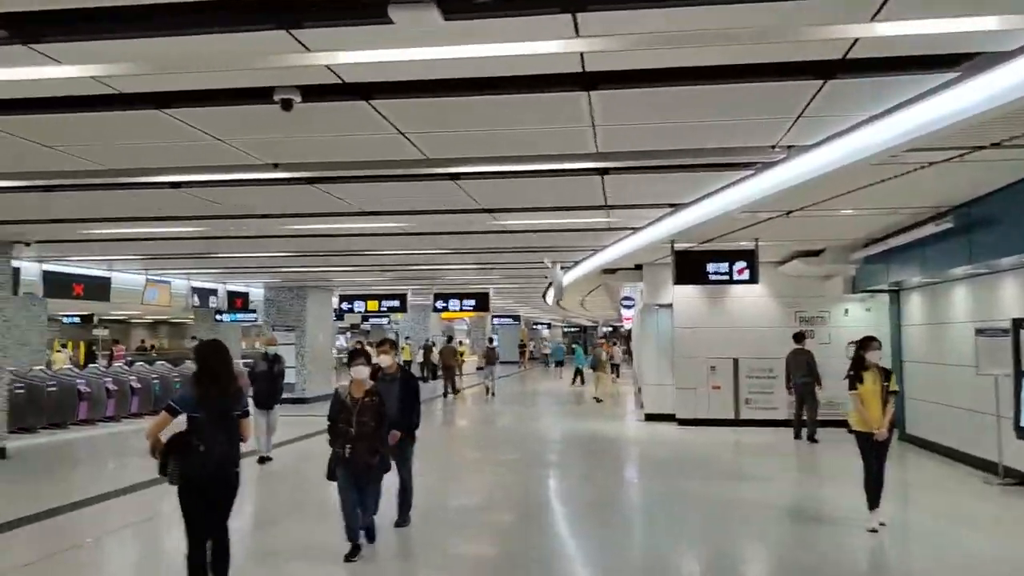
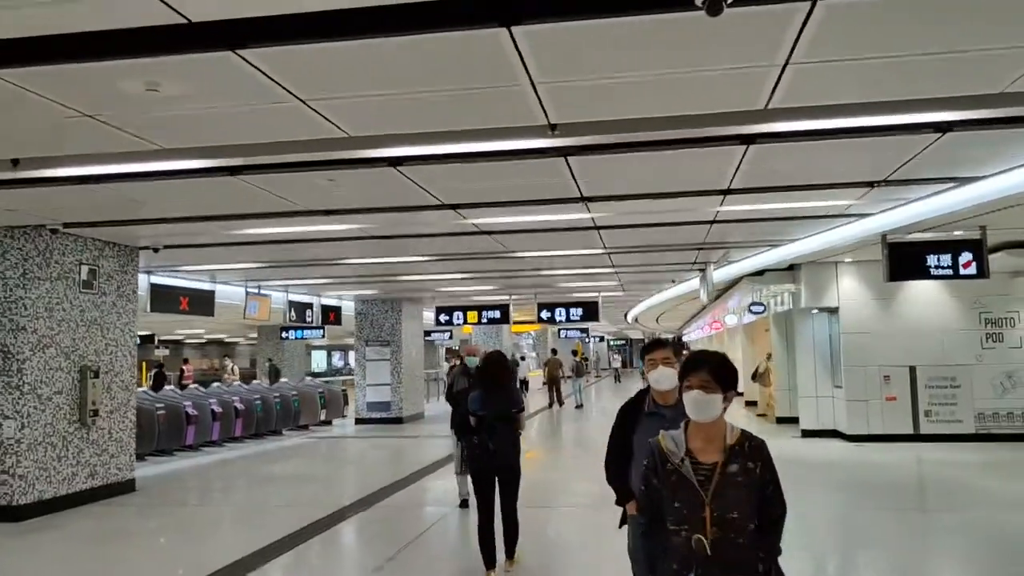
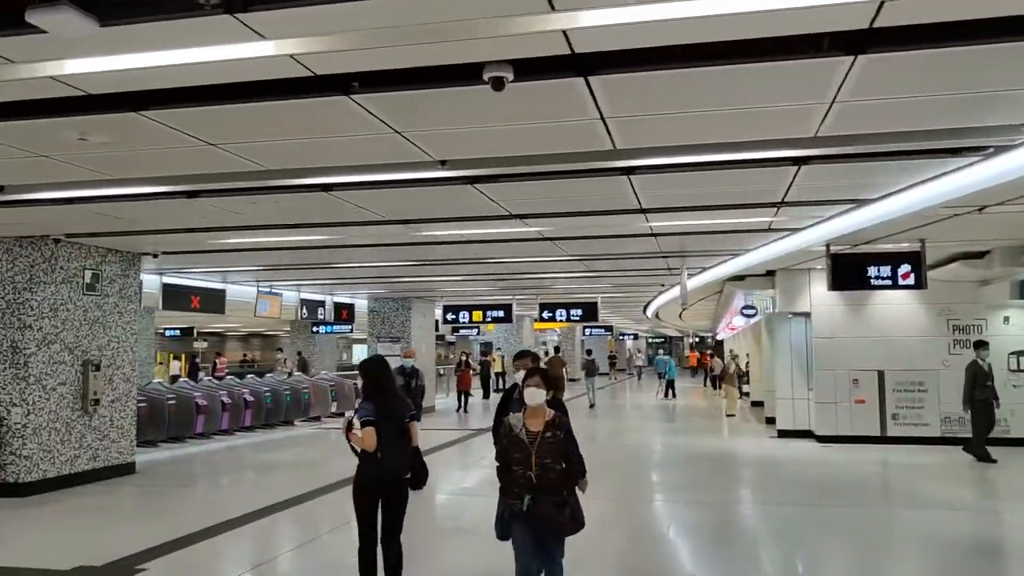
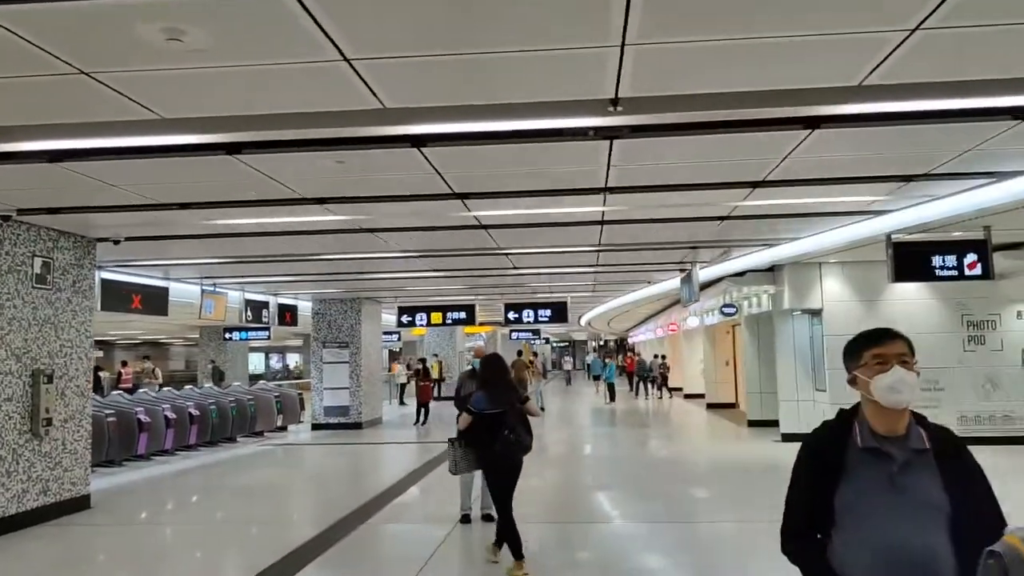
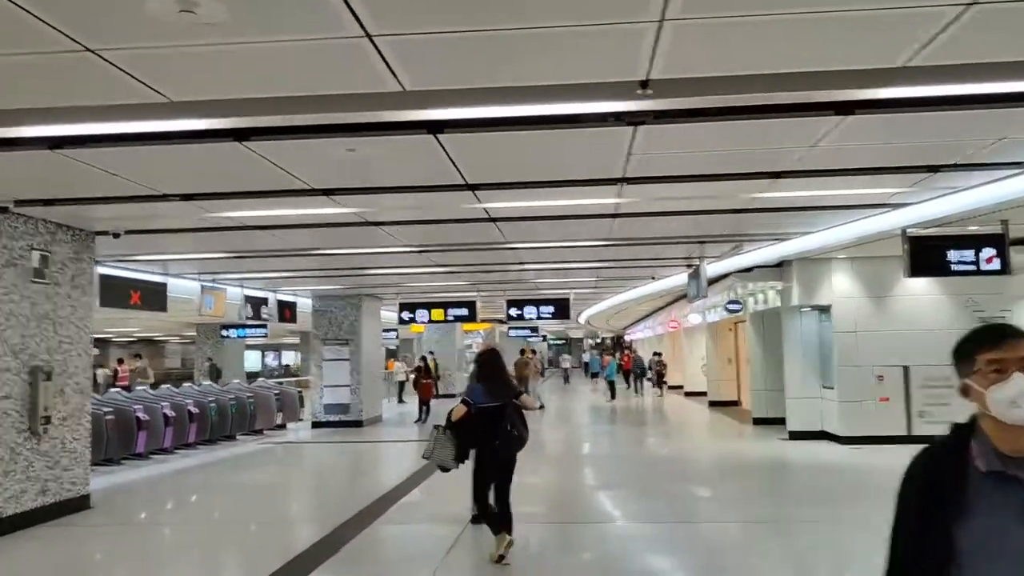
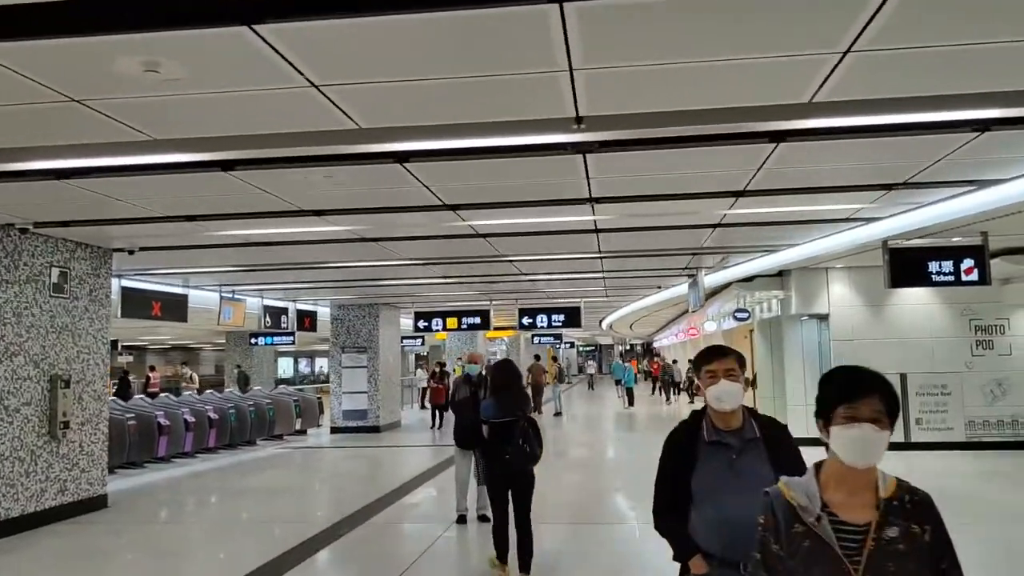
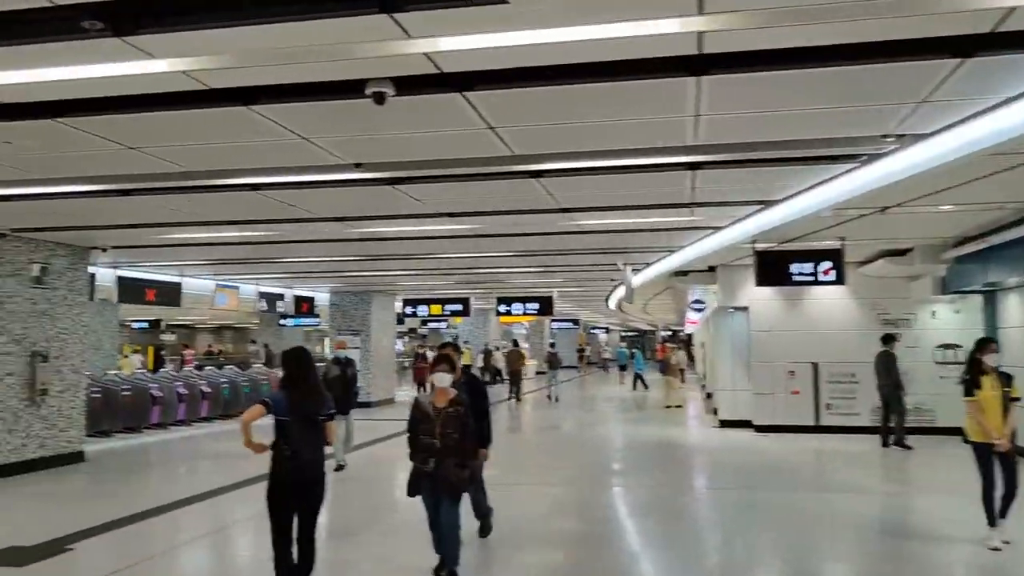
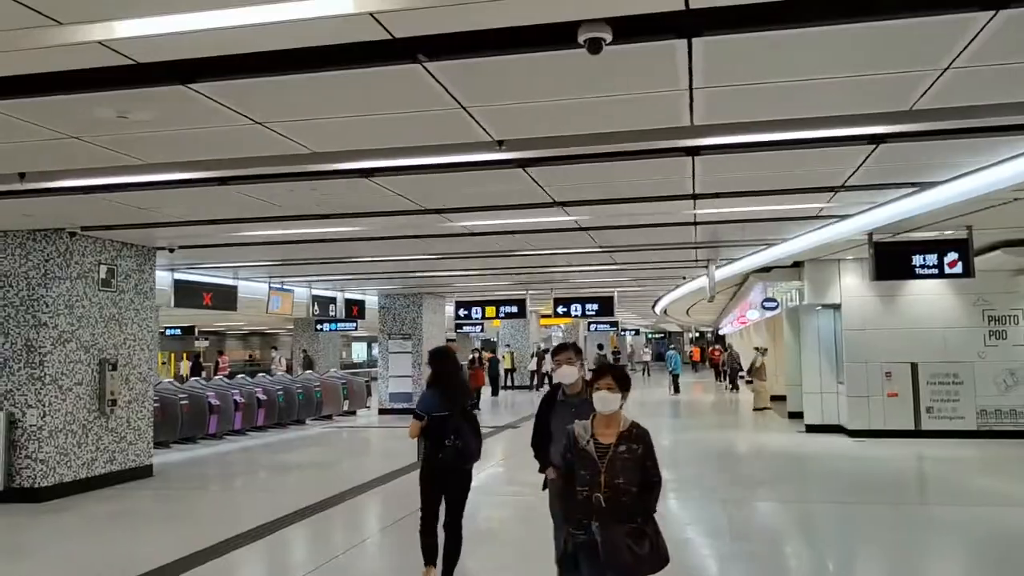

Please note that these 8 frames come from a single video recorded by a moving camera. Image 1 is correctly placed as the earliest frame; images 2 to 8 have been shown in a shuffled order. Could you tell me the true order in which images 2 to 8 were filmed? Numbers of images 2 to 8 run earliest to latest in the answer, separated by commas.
7, 3, 8, 2, 6, 4, 5
